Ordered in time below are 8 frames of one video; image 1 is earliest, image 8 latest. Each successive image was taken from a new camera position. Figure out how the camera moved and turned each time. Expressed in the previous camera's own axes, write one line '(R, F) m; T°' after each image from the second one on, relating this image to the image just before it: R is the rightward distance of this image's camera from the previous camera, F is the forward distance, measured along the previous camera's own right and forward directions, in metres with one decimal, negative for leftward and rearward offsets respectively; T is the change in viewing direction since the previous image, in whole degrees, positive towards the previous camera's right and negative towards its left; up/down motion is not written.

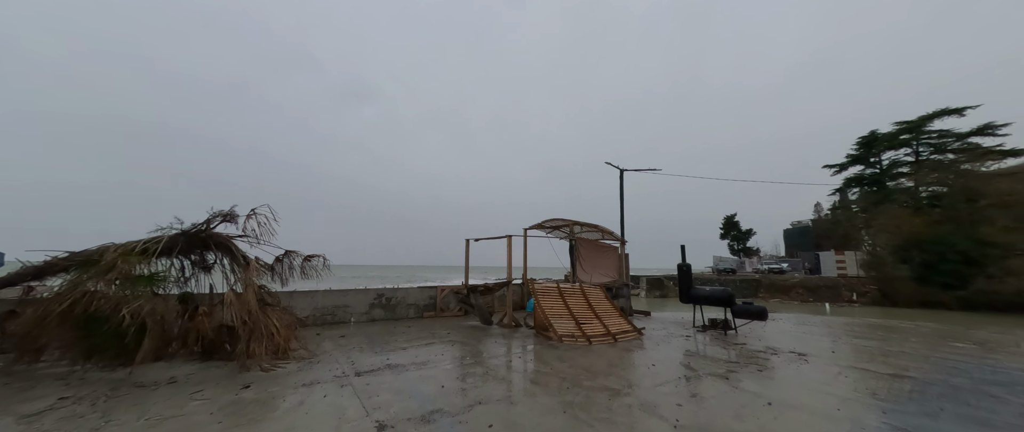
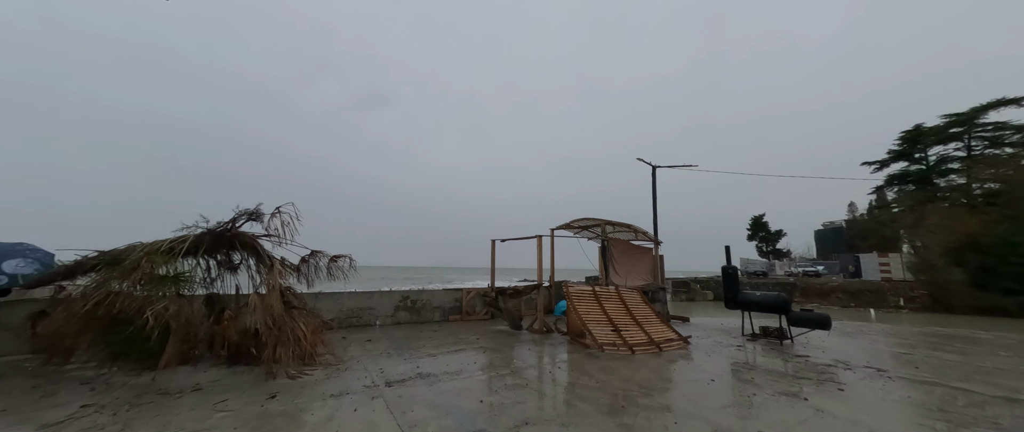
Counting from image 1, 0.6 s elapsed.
(-0.3, +0.4) m; -3°
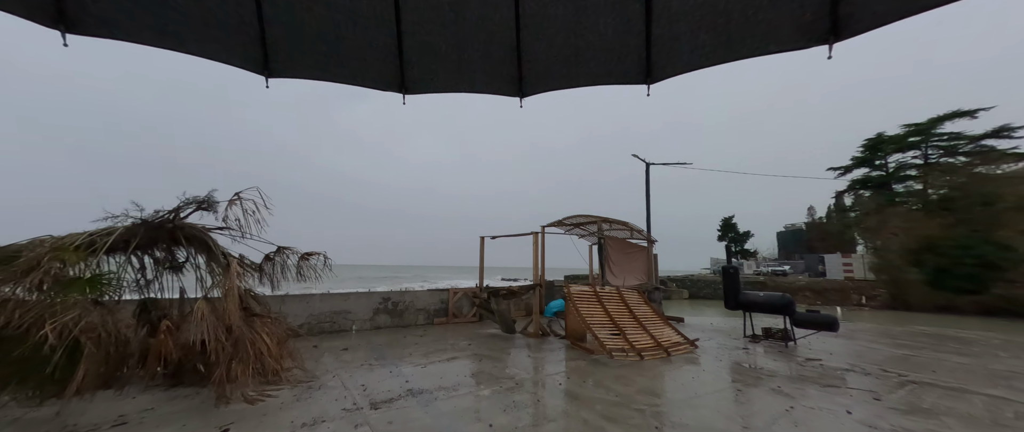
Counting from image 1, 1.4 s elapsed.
(-0.4, +0.7) m; +4°
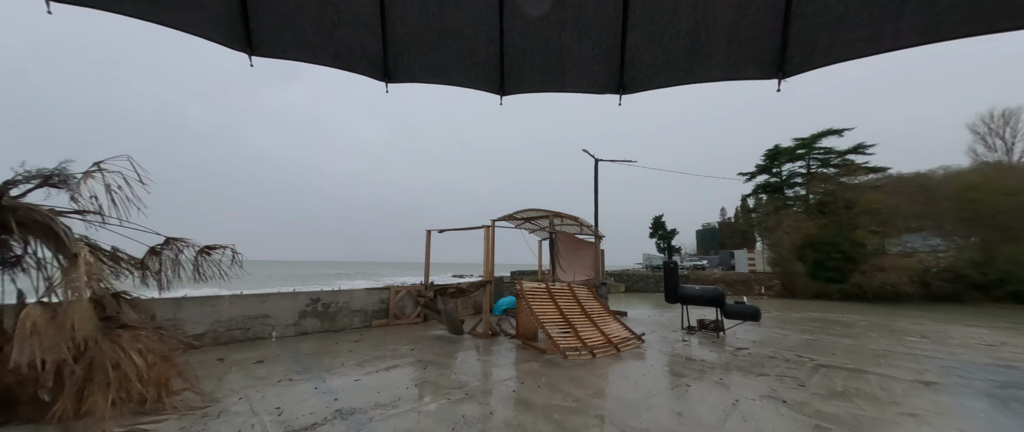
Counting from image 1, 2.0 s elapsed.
(-0.1, +0.4) m; +9°
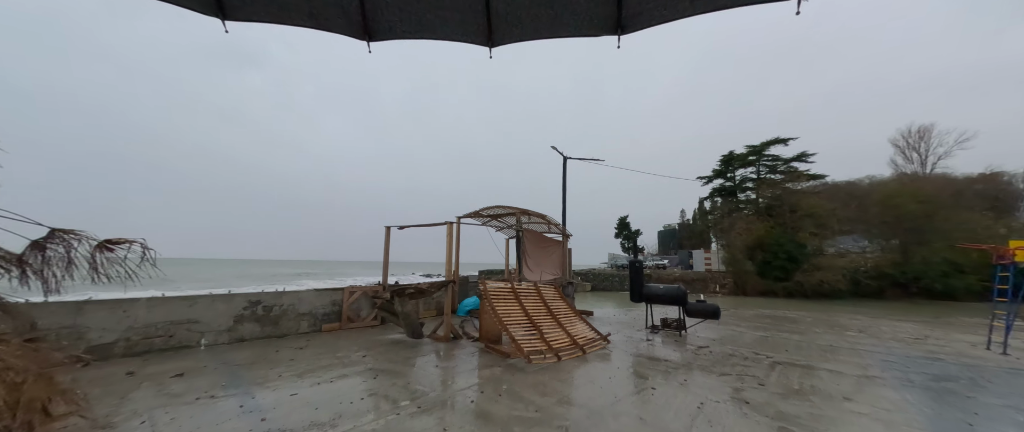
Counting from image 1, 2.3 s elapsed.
(+0.1, +0.3) m; +5°
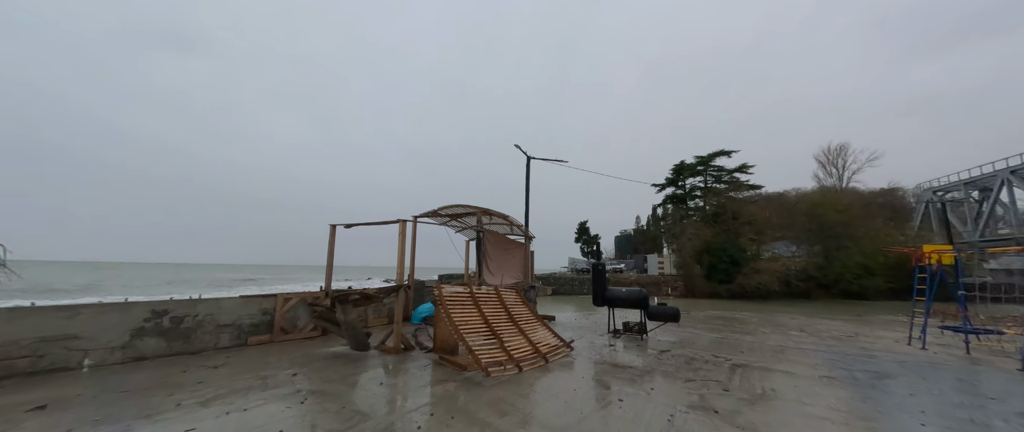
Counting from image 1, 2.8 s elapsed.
(0.0, +0.5) m; +6°
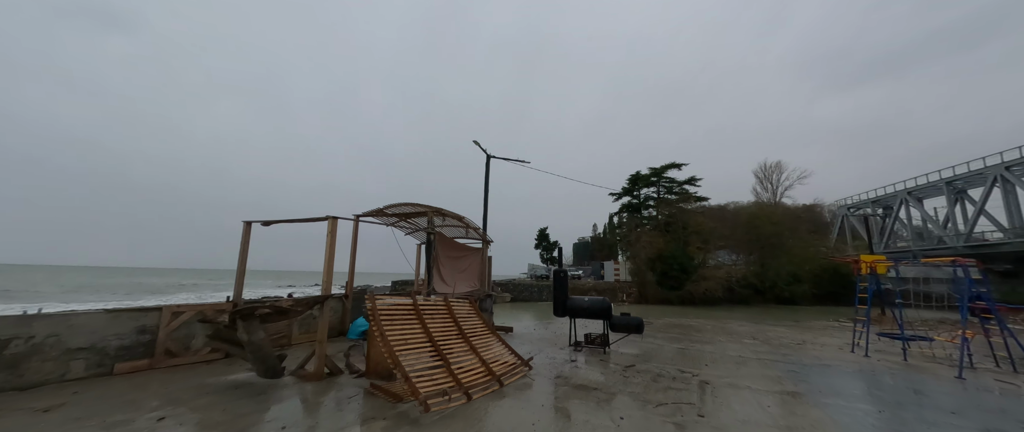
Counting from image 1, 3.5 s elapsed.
(+0.1, +0.8) m; +7°
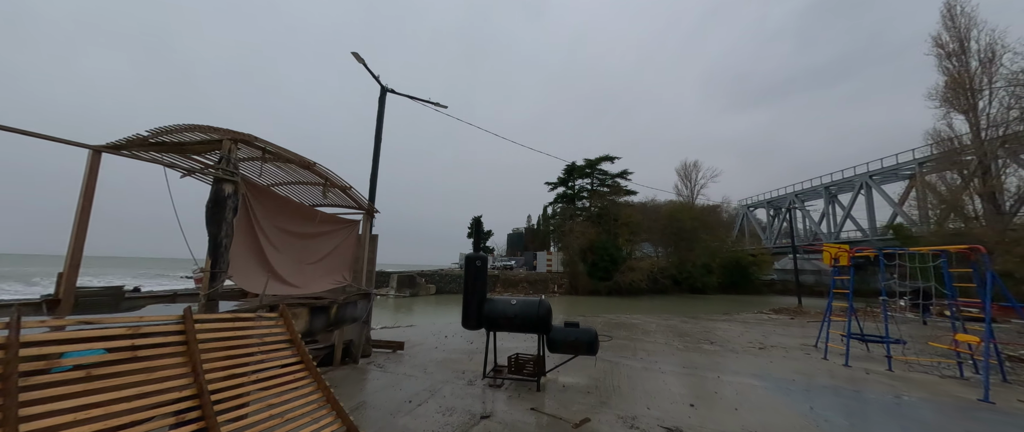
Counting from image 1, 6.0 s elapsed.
(+0.8, +3.2) m; +11°
